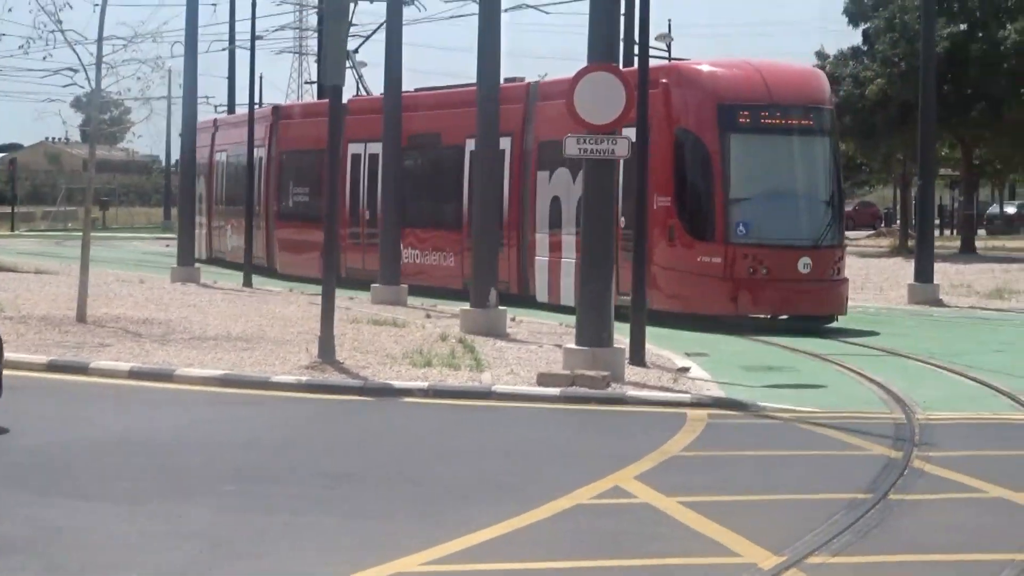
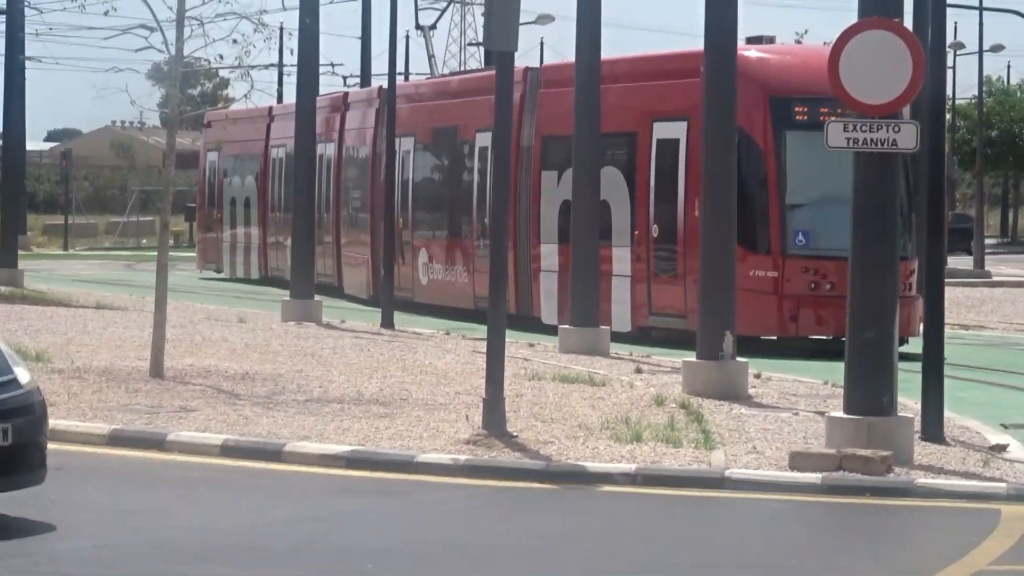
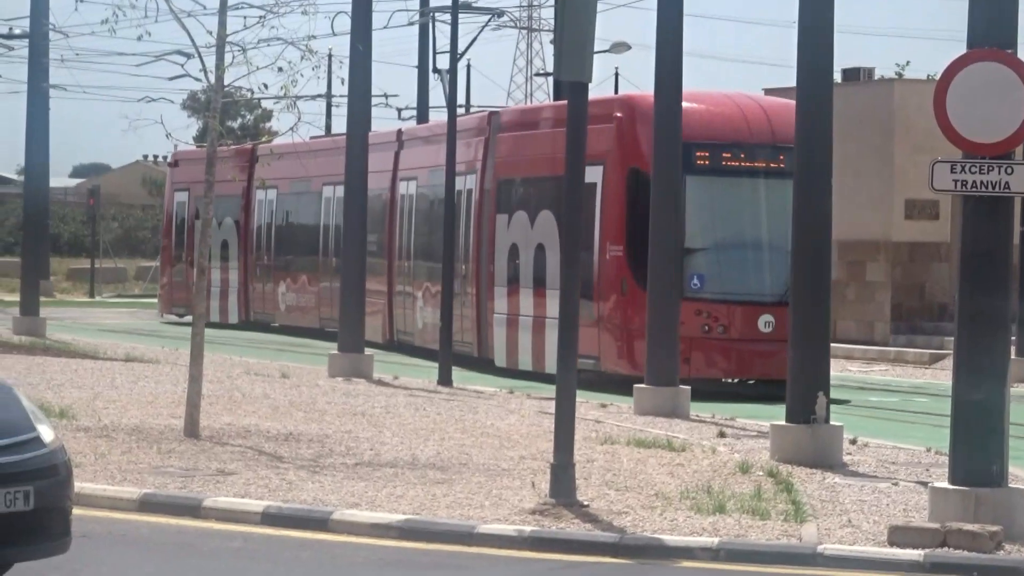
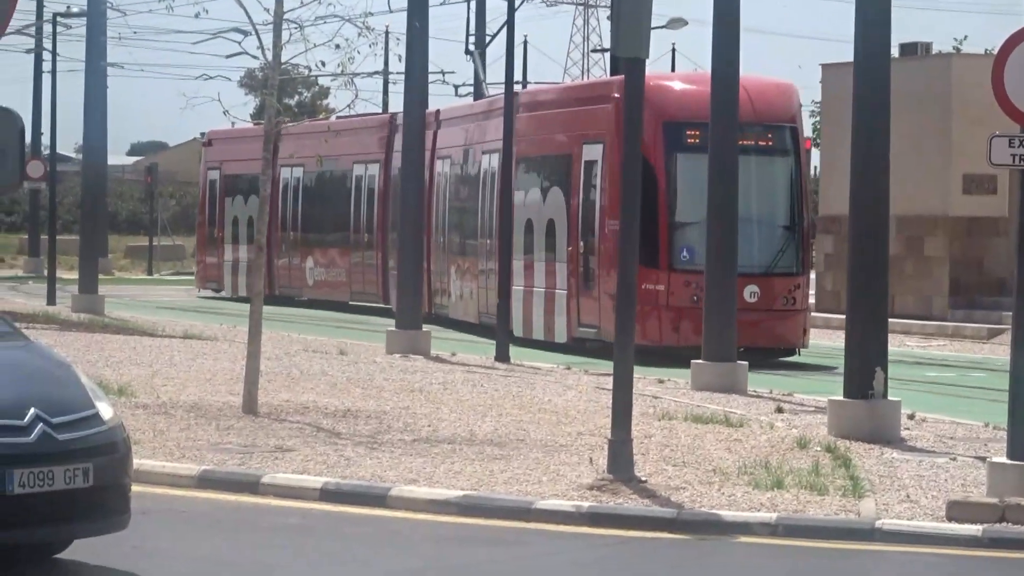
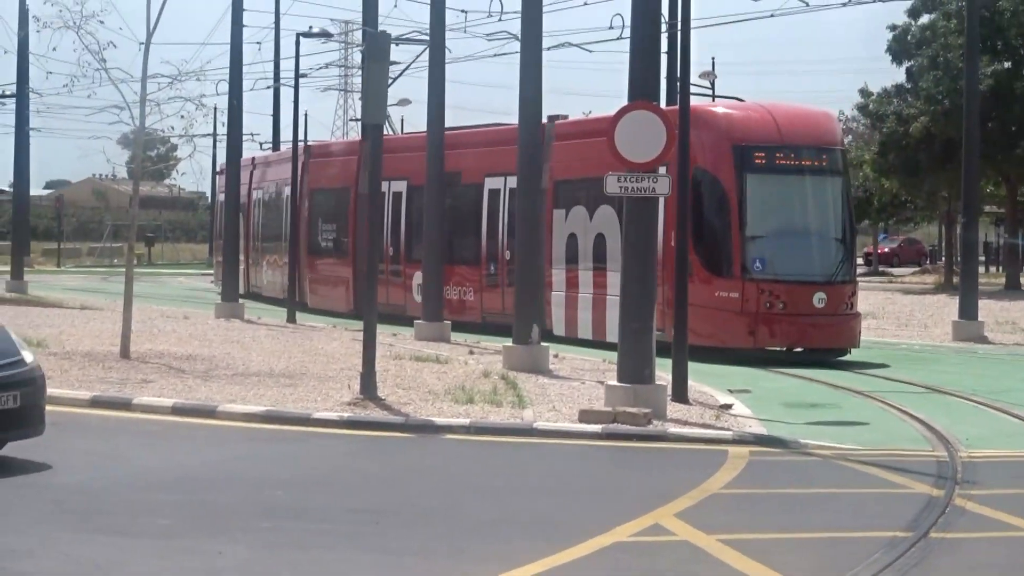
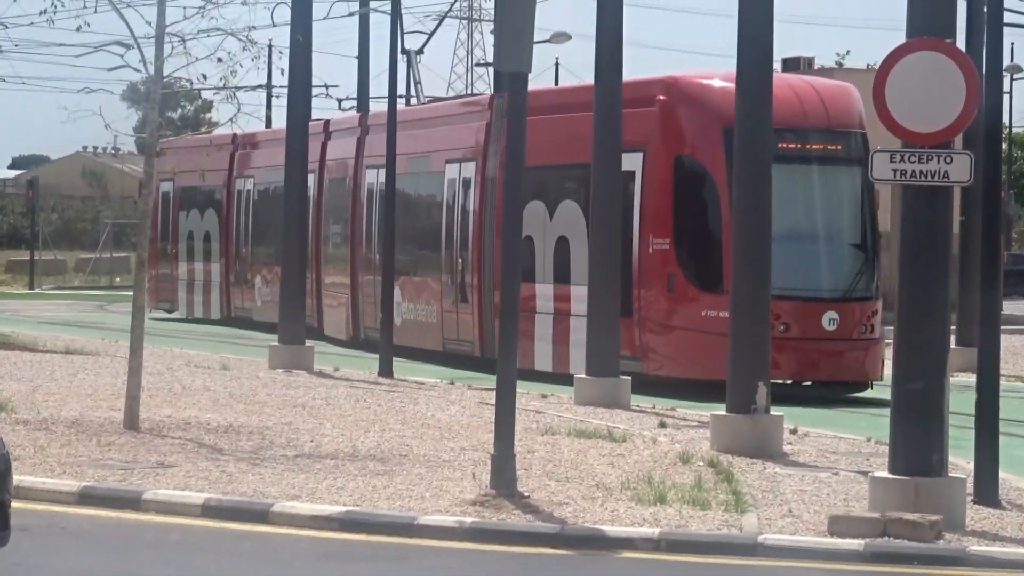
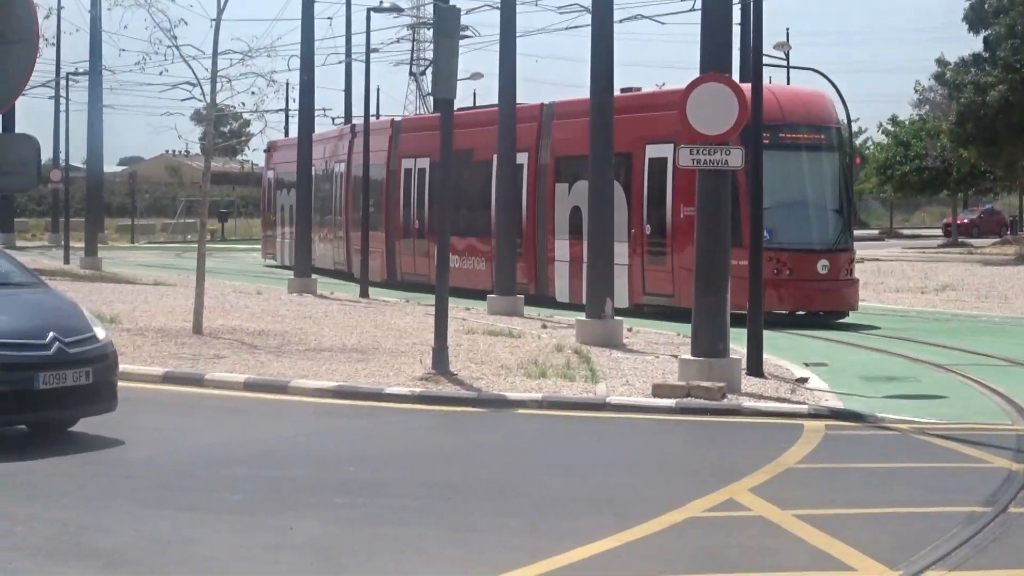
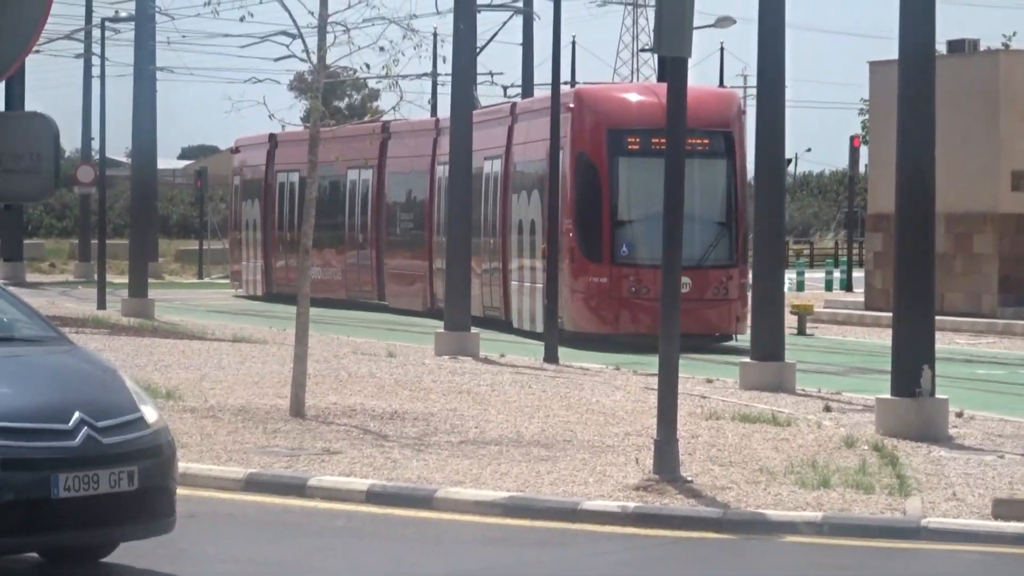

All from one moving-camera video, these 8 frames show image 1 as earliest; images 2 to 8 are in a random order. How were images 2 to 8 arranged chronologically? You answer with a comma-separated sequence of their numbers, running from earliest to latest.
5, 7, 2, 6, 3, 4, 8
